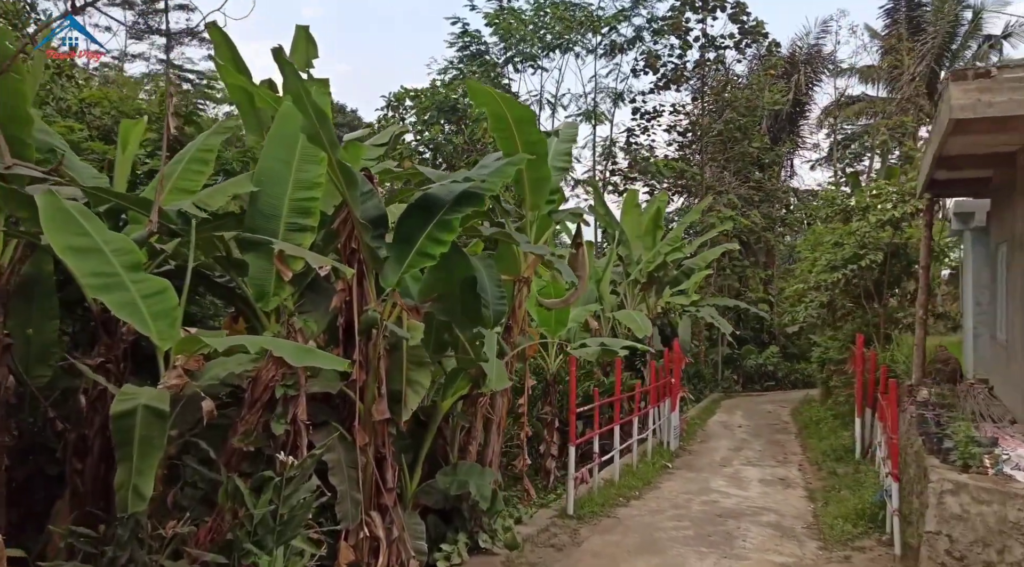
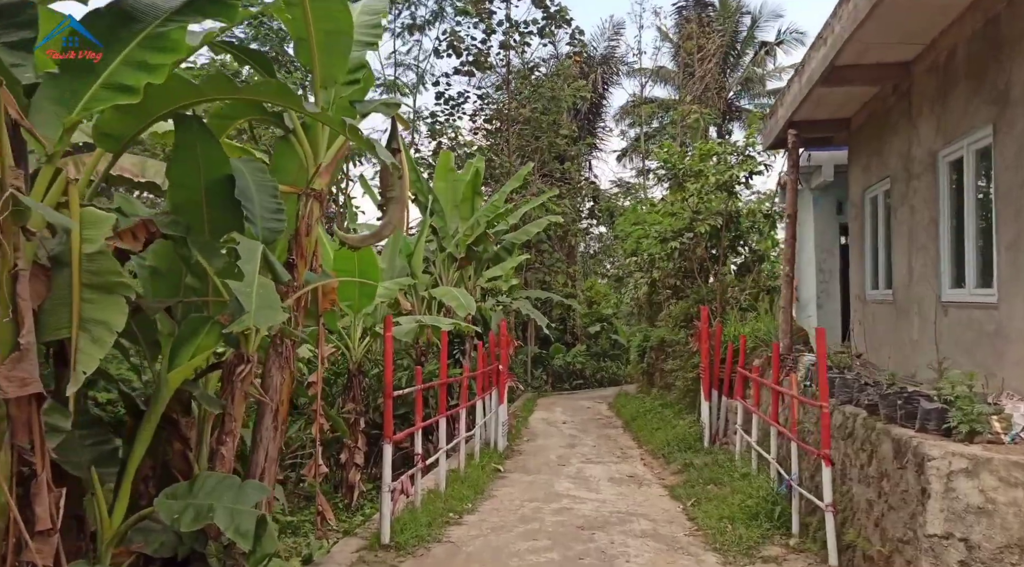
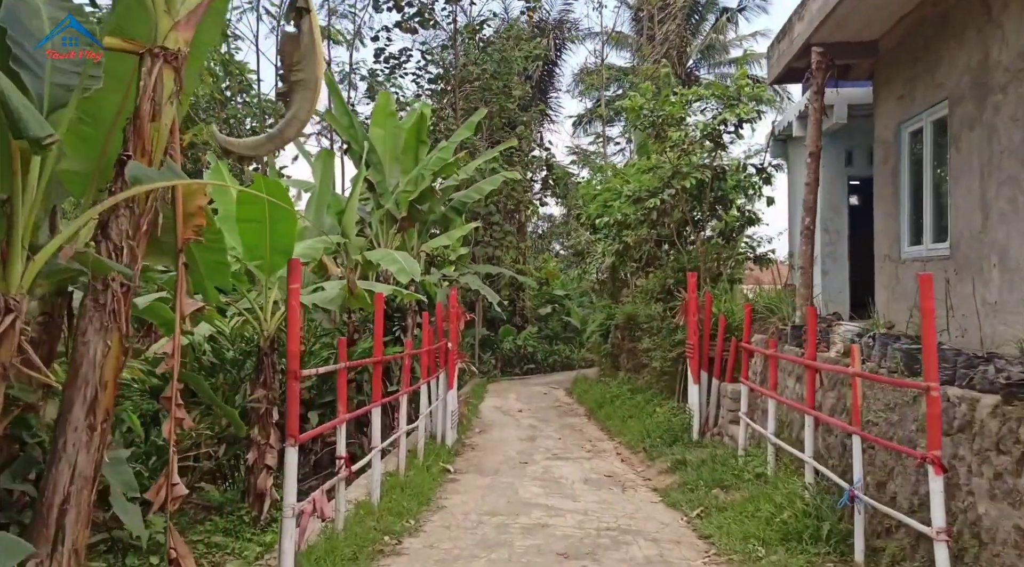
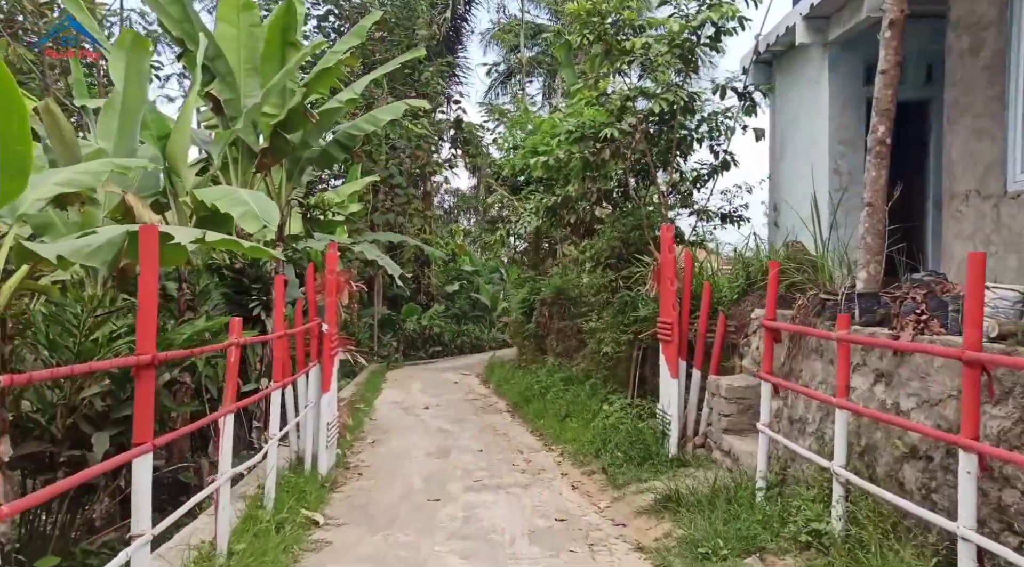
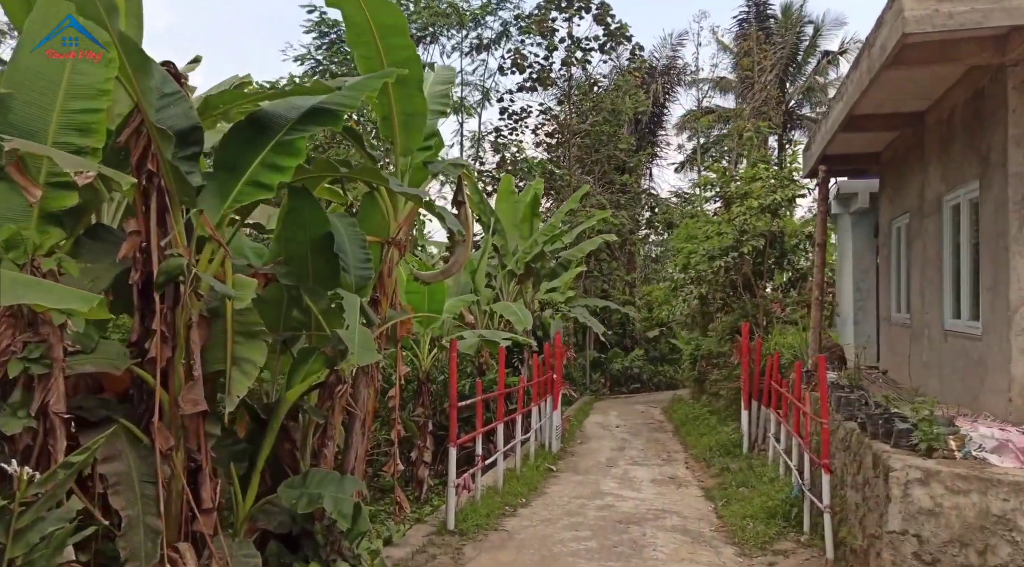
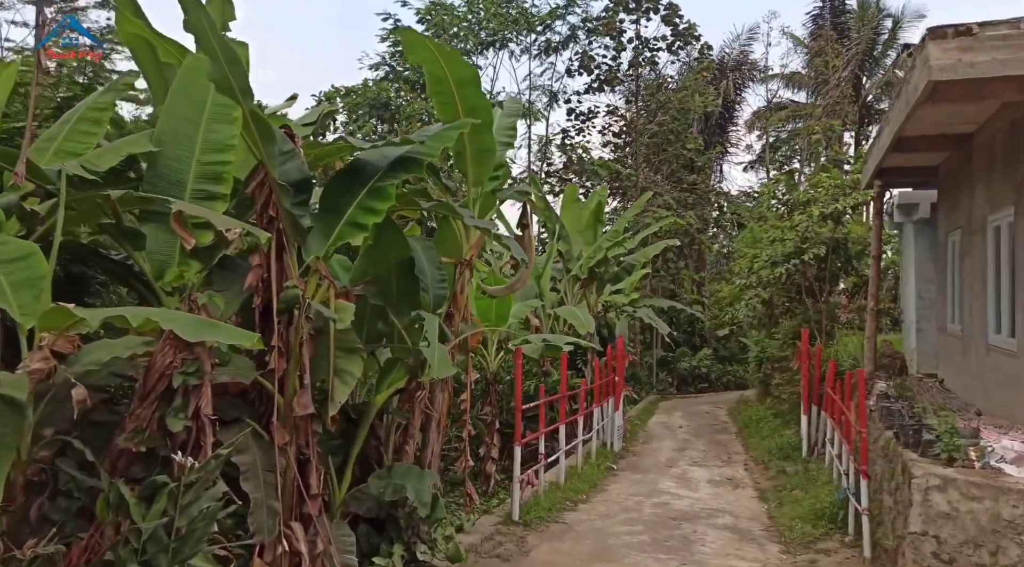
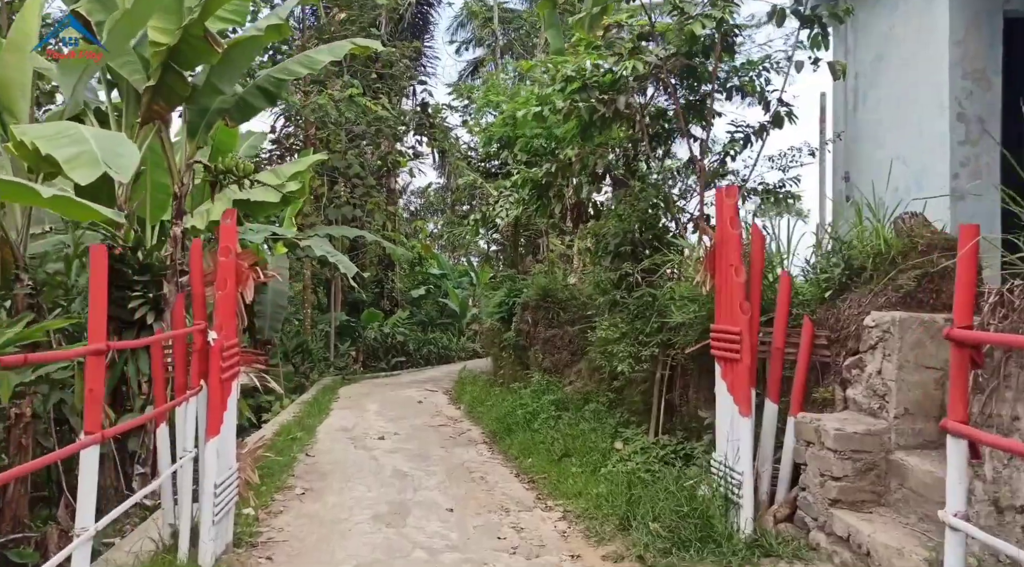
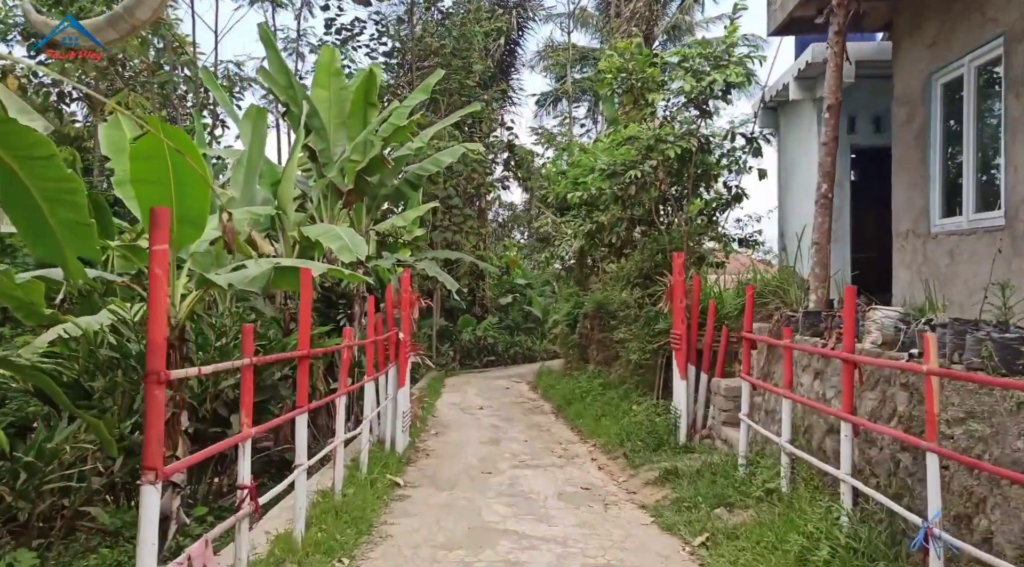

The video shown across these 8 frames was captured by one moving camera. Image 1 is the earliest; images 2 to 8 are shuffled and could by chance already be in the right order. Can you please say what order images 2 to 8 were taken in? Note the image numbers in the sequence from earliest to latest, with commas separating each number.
6, 5, 2, 3, 8, 4, 7
